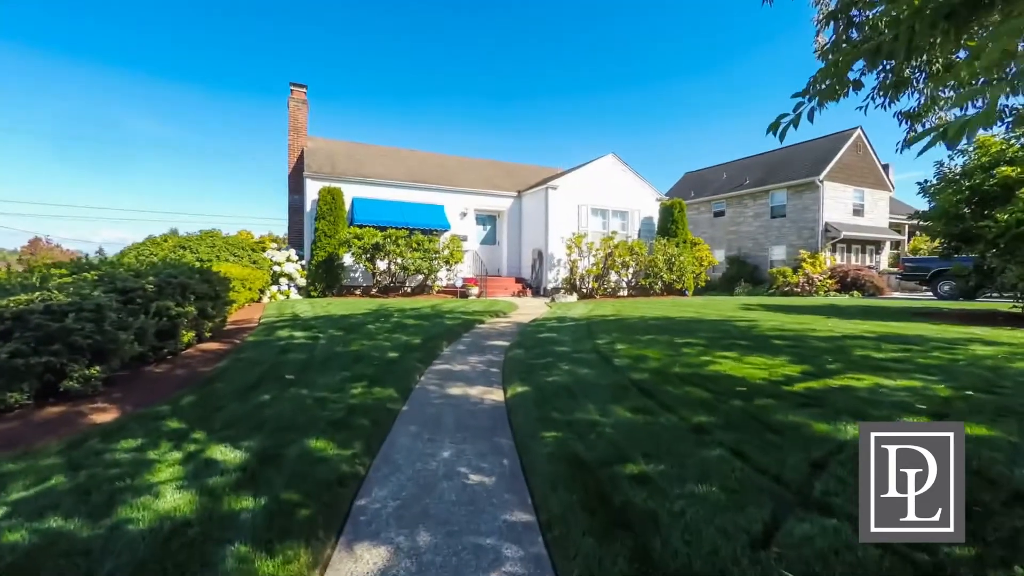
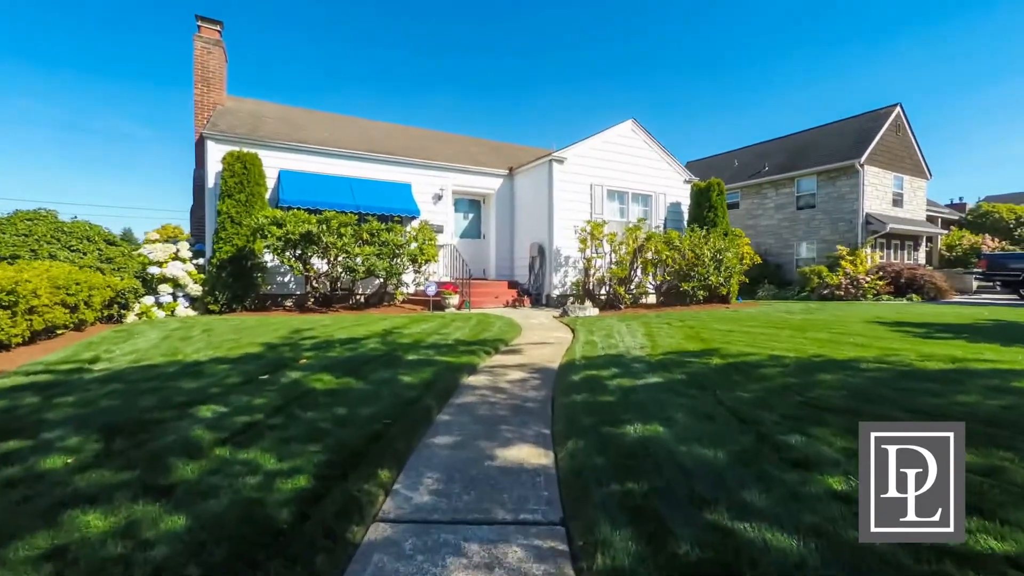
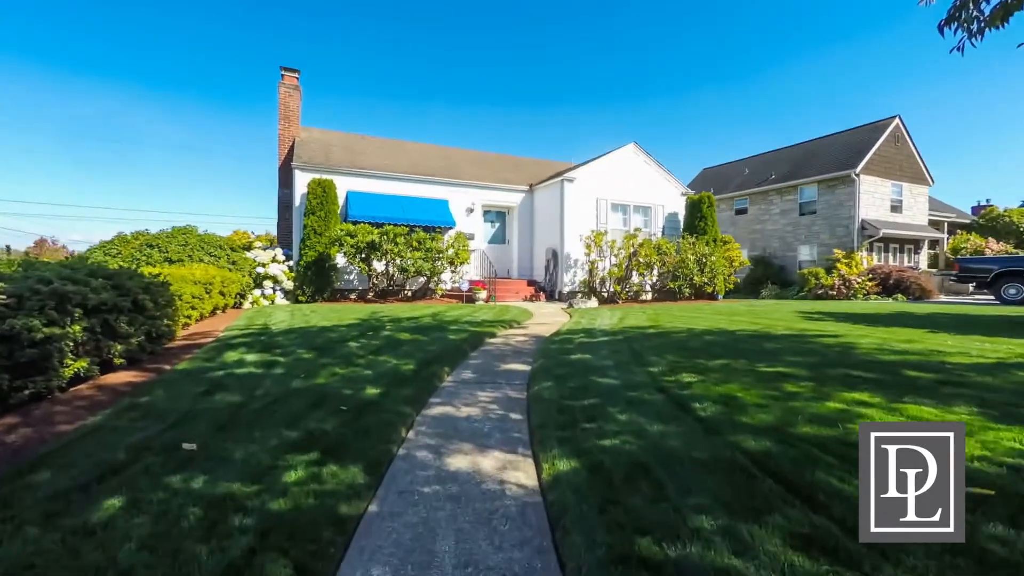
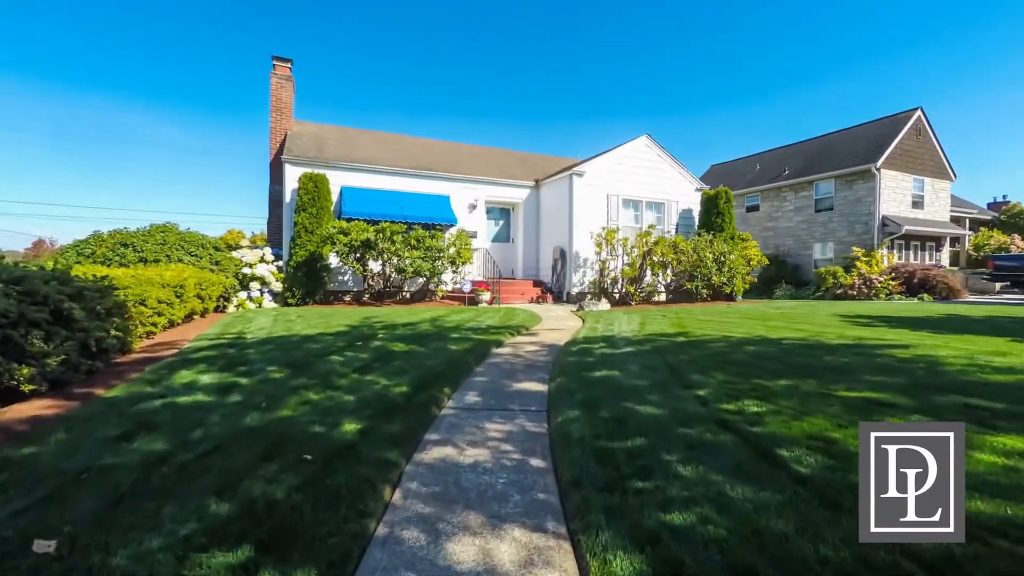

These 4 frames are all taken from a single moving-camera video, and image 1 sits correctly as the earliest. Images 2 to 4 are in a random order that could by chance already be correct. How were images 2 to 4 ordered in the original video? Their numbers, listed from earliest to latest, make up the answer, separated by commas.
3, 4, 2
